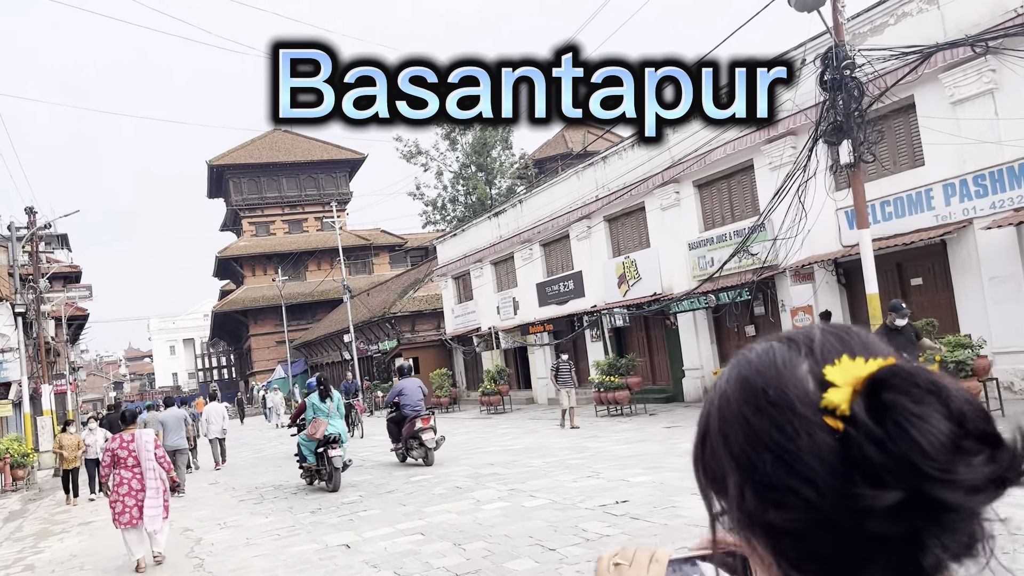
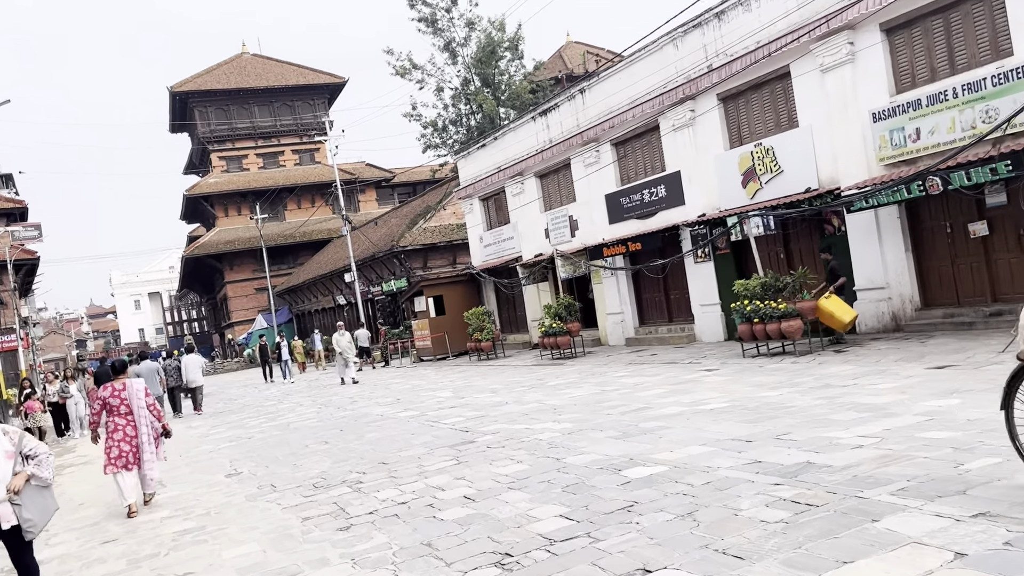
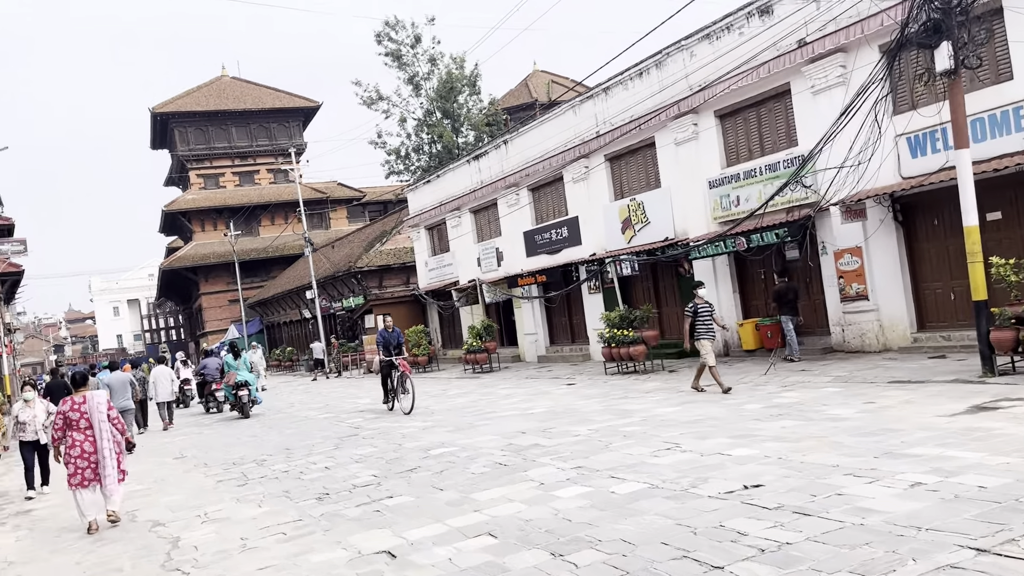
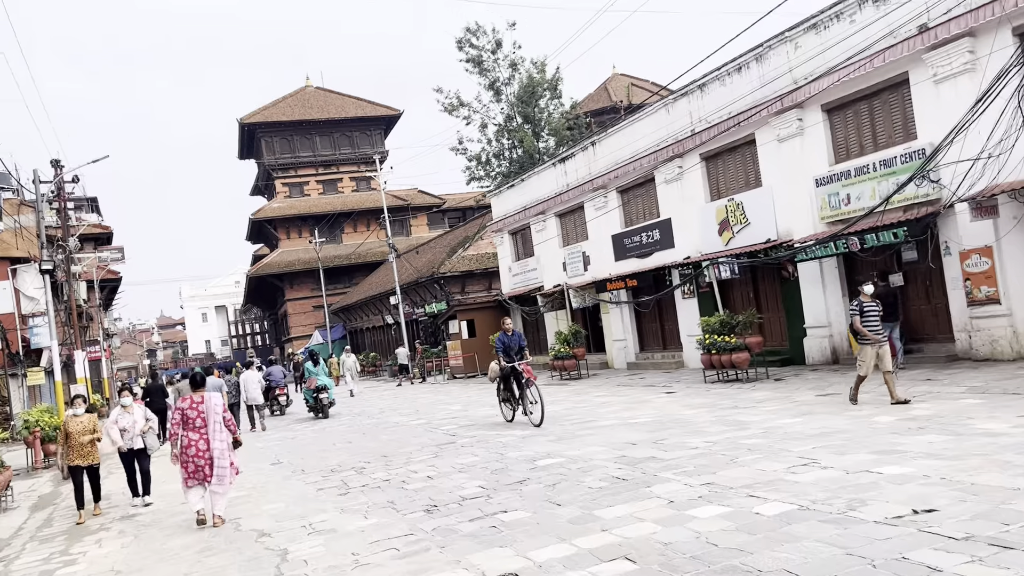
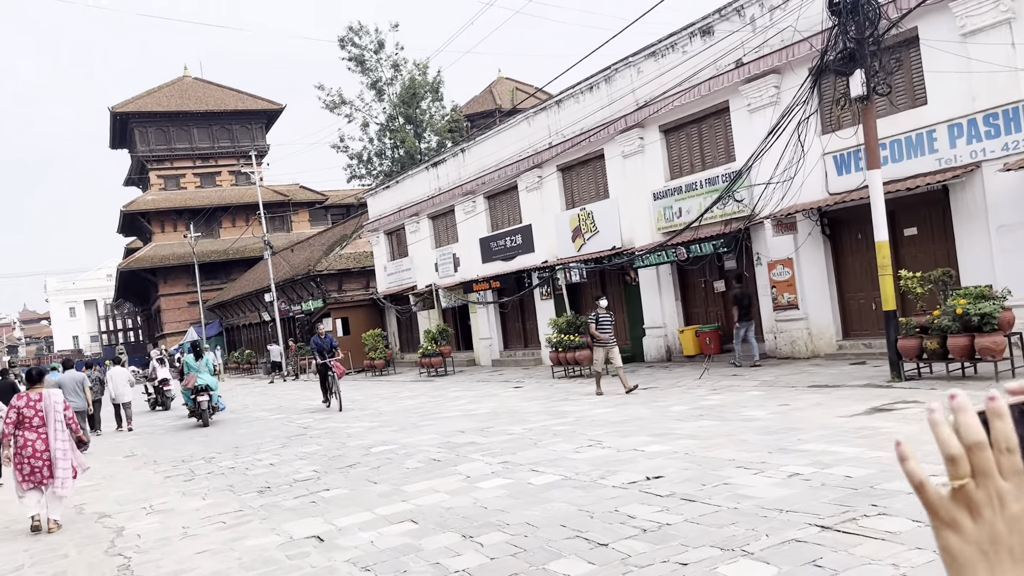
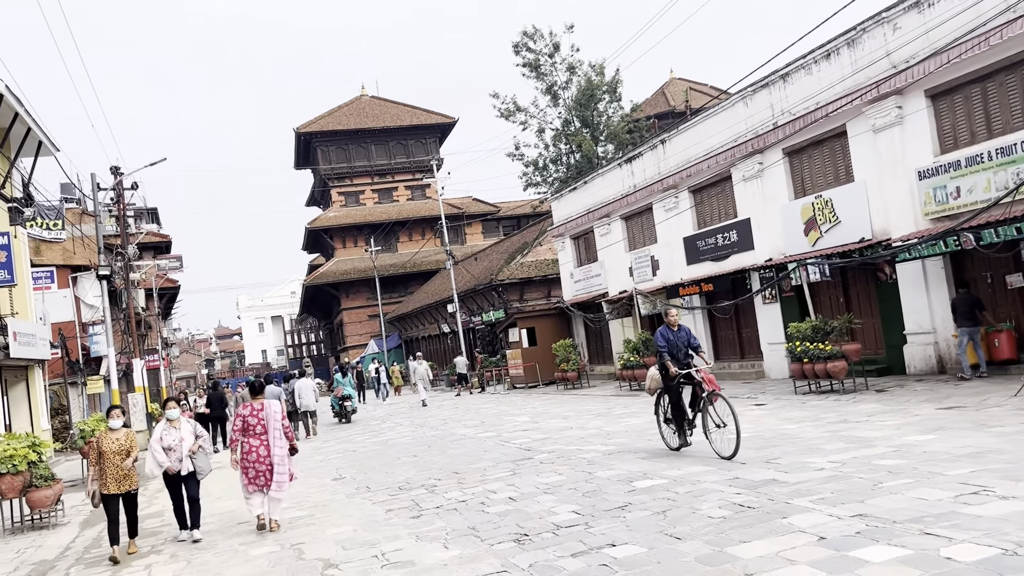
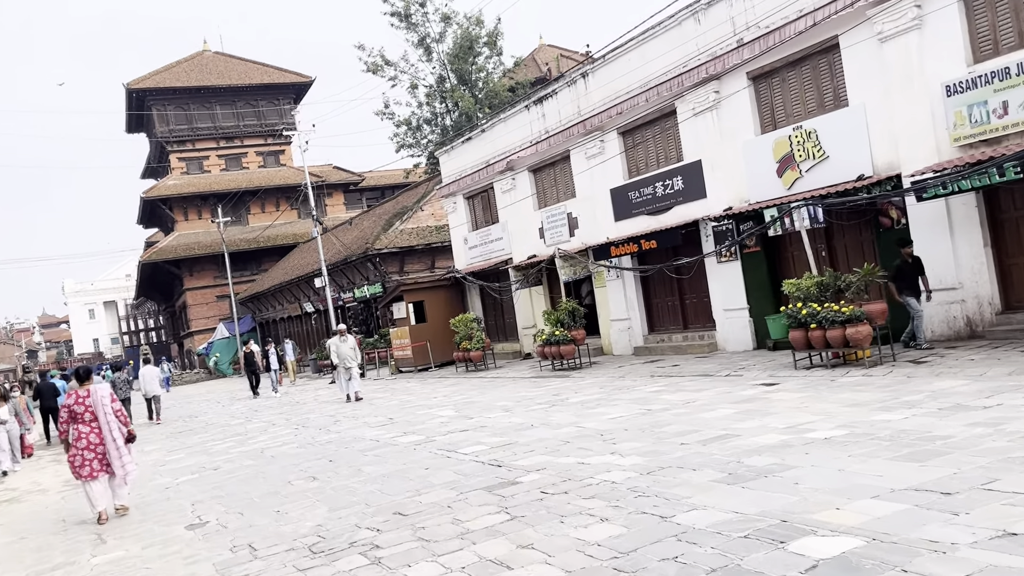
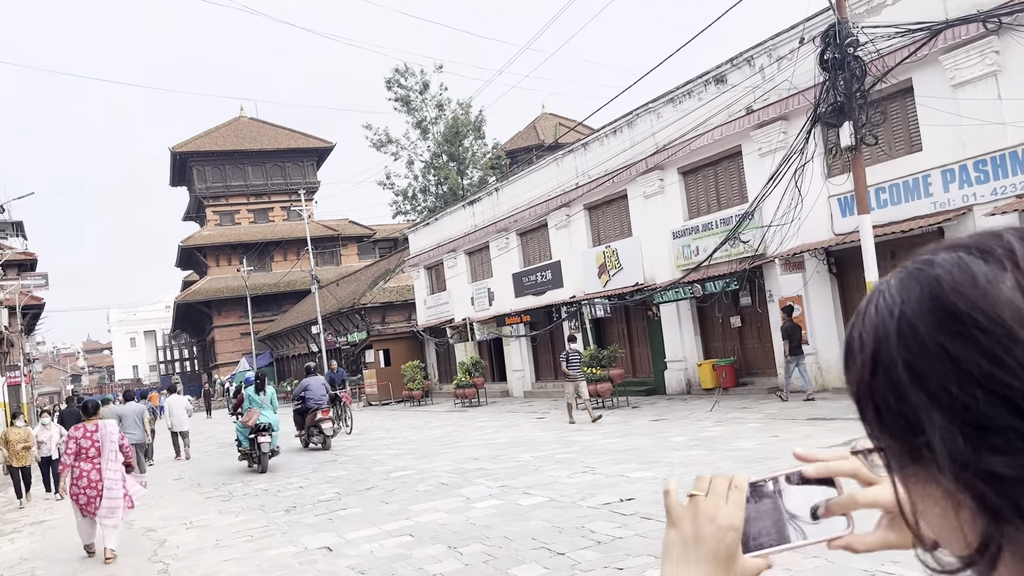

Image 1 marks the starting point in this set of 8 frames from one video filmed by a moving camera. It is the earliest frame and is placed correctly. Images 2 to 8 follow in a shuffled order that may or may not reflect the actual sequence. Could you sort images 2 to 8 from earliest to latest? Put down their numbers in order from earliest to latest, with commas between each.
8, 5, 3, 4, 6, 2, 7
